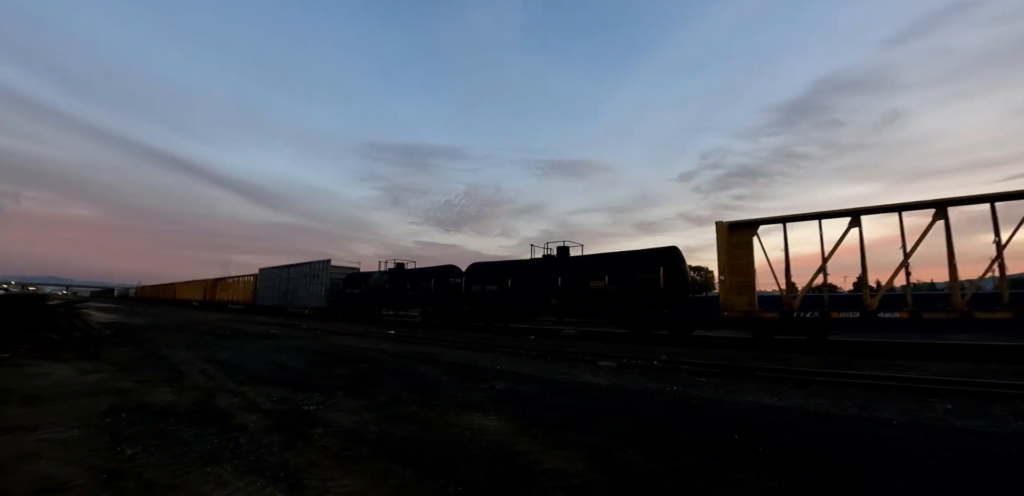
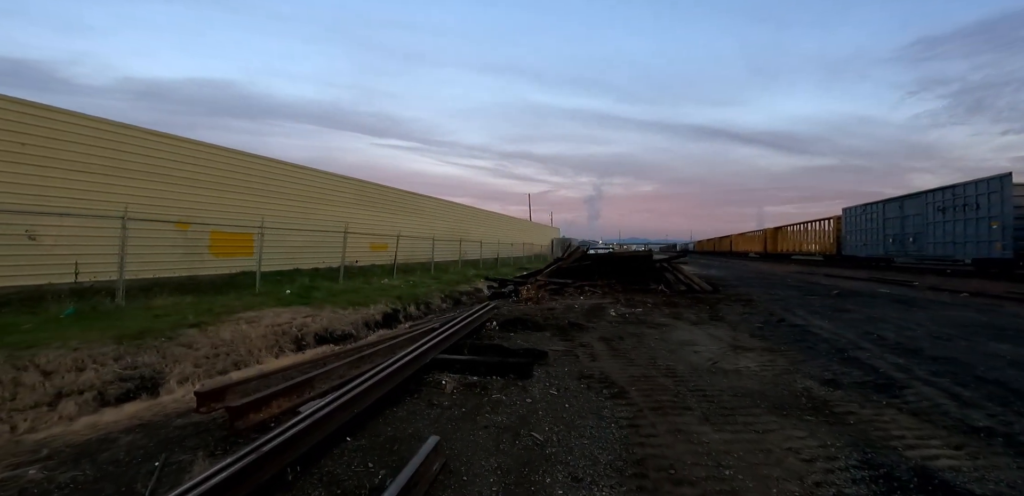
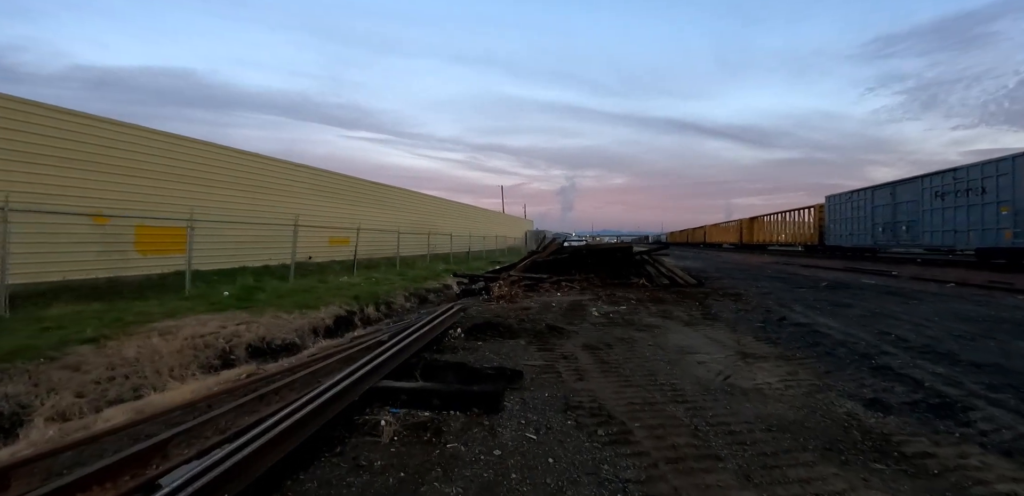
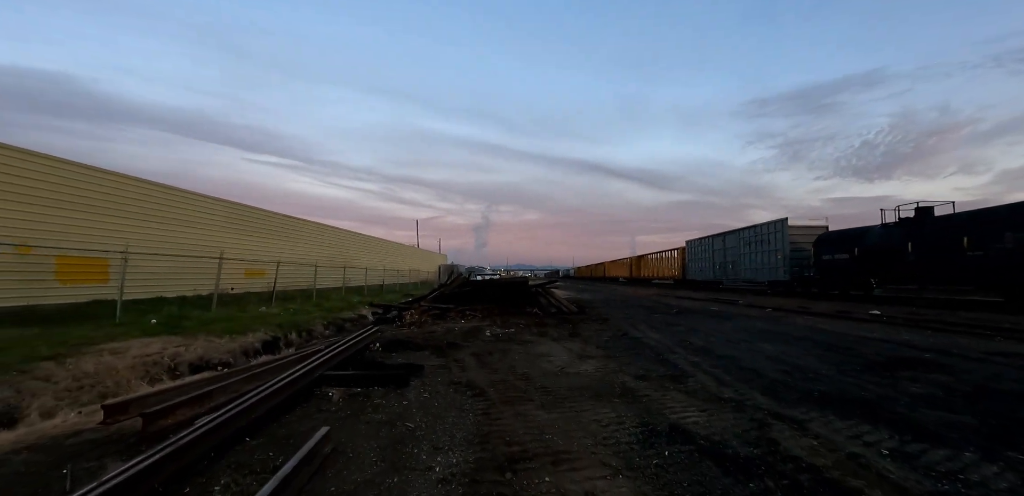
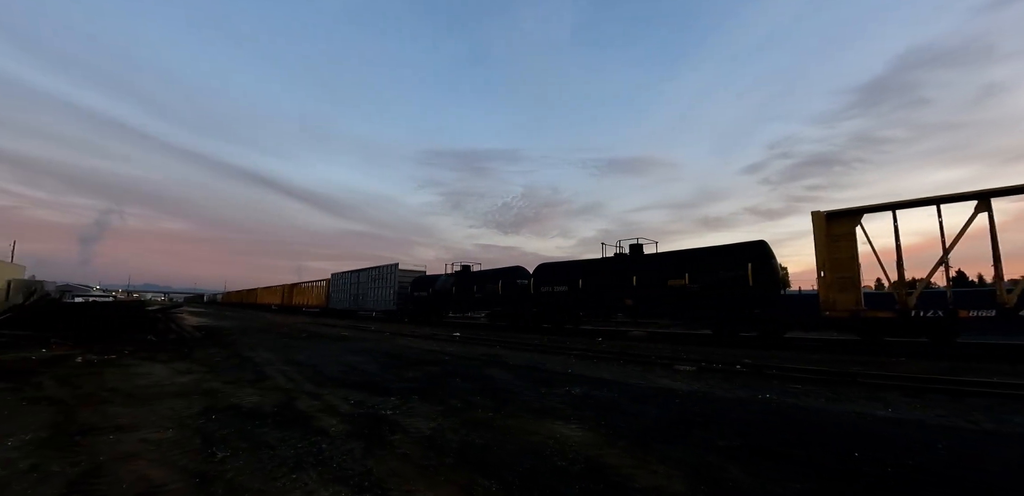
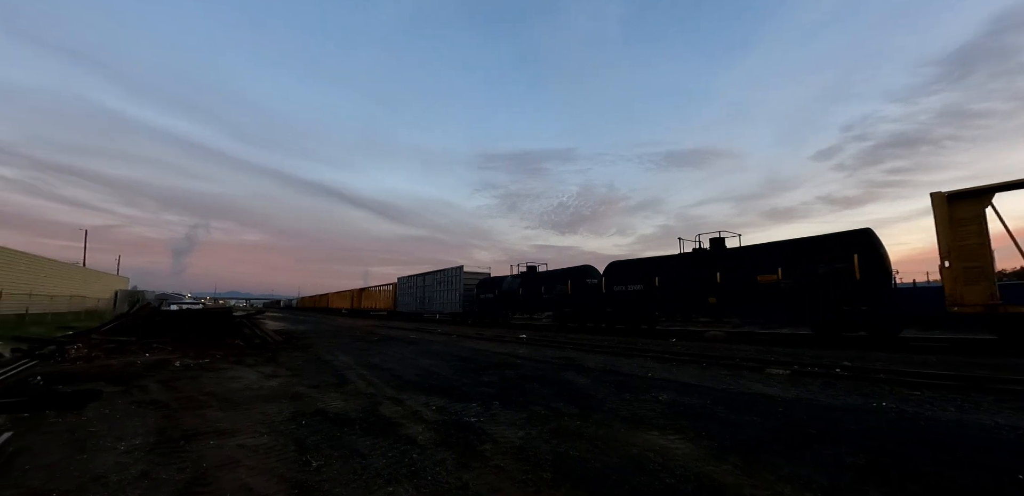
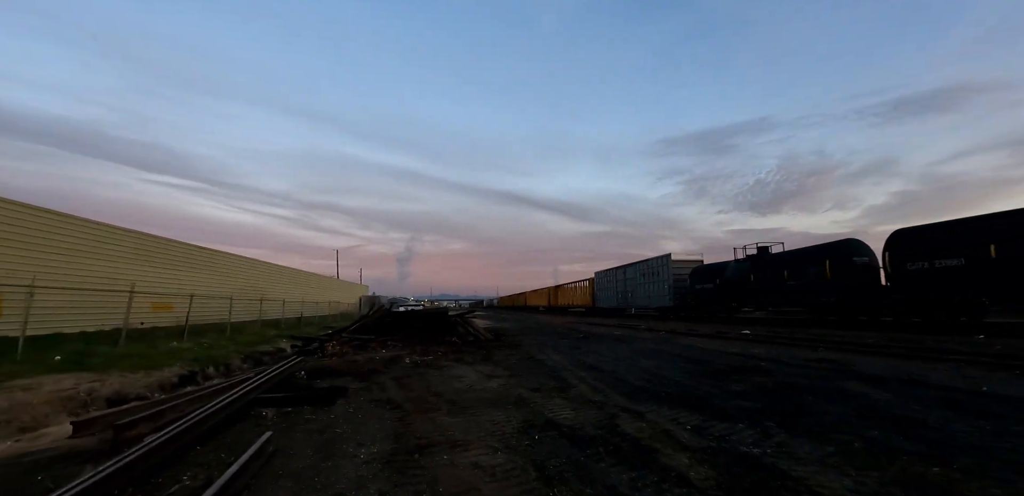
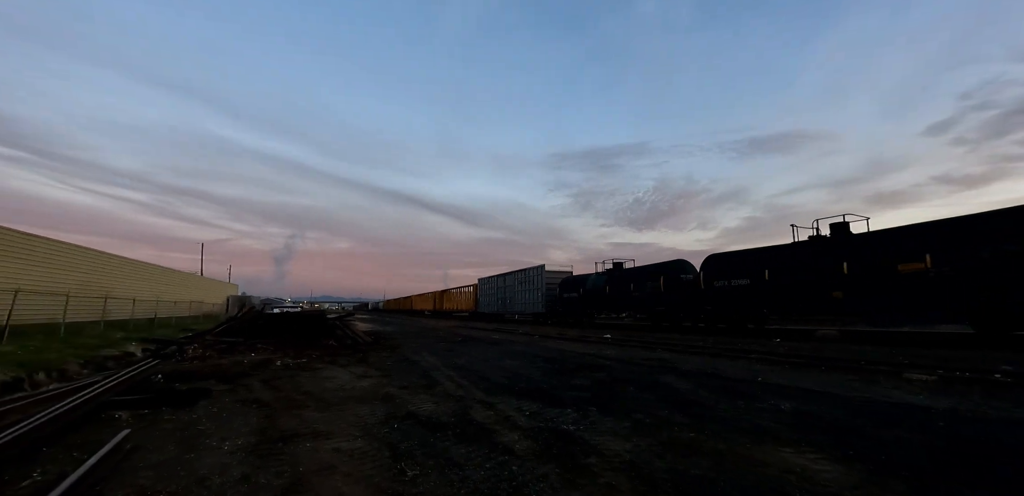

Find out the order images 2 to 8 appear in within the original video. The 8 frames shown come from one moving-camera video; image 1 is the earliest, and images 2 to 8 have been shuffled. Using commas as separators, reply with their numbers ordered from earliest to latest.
5, 6, 8, 7, 4, 2, 3
